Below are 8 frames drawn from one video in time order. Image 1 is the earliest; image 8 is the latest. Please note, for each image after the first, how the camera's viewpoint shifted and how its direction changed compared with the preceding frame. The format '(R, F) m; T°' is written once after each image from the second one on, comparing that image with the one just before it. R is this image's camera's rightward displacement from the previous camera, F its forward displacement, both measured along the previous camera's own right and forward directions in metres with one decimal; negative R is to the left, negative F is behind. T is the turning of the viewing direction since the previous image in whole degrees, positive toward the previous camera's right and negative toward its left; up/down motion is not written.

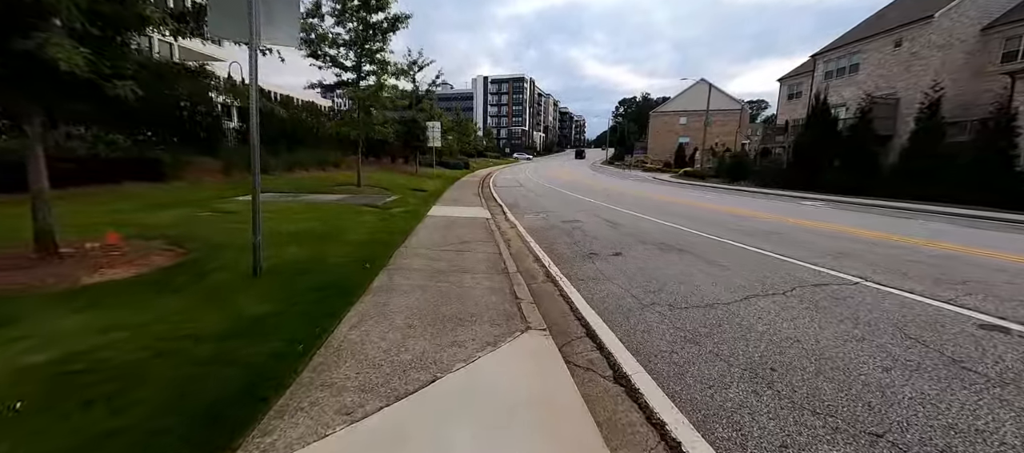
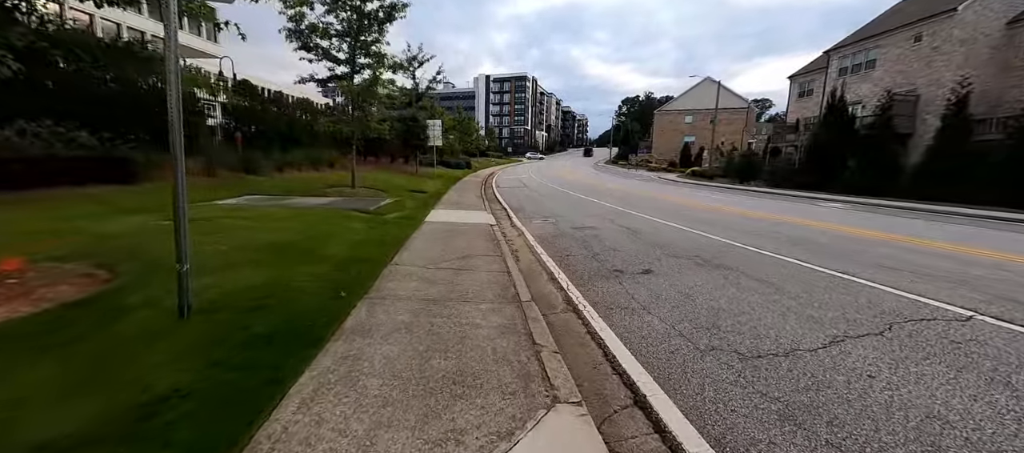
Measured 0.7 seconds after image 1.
(-0.1, +1.1) m; 0°
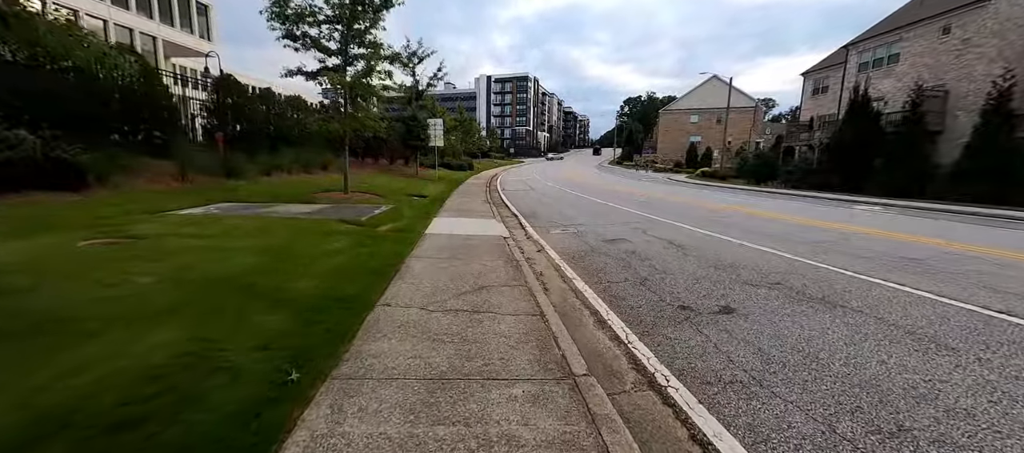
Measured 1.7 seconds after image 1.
(-0.3, +1.6) m; 0°
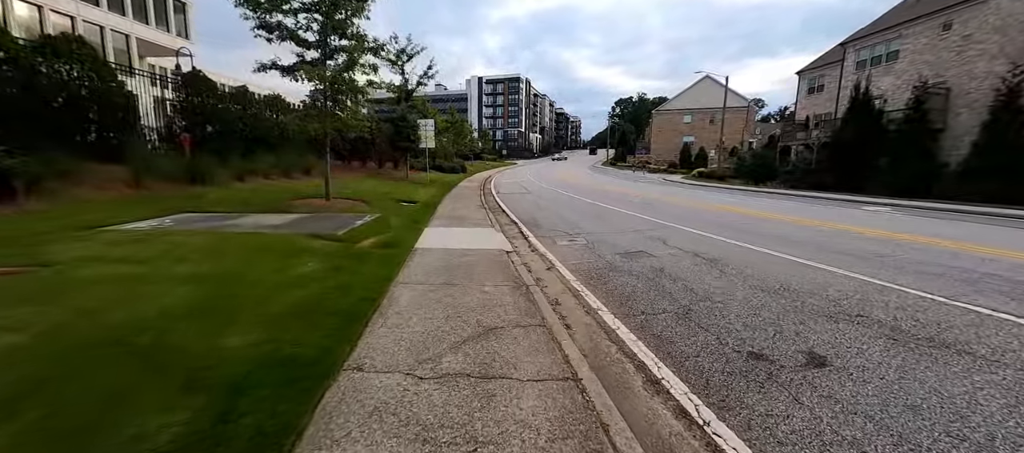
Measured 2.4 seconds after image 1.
(-0.2, +1.2) m; +1°
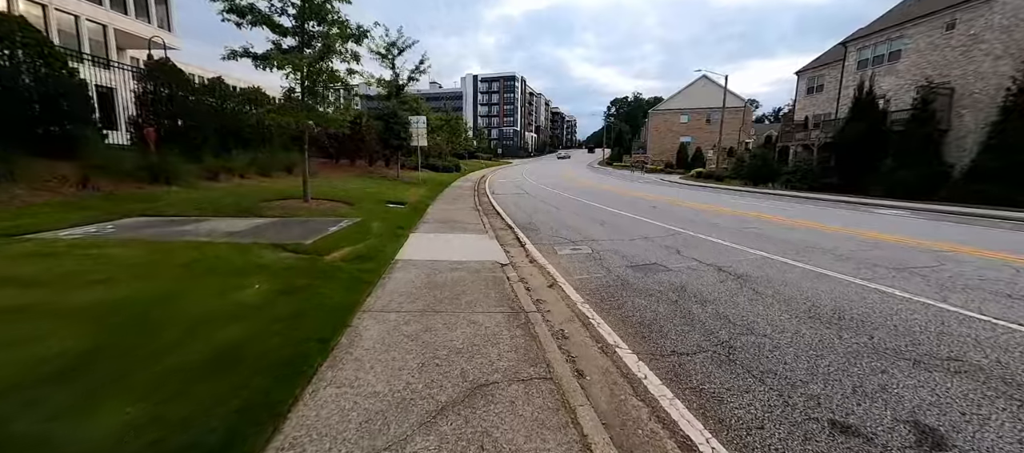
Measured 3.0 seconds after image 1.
(0.0, +1.0) m; +1°
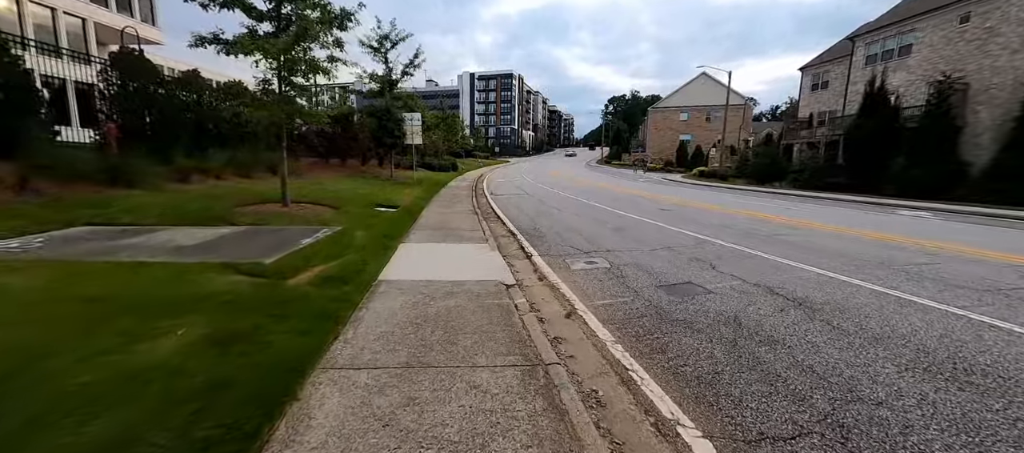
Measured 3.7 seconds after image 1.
(-0.1, +1.1) m; 0°
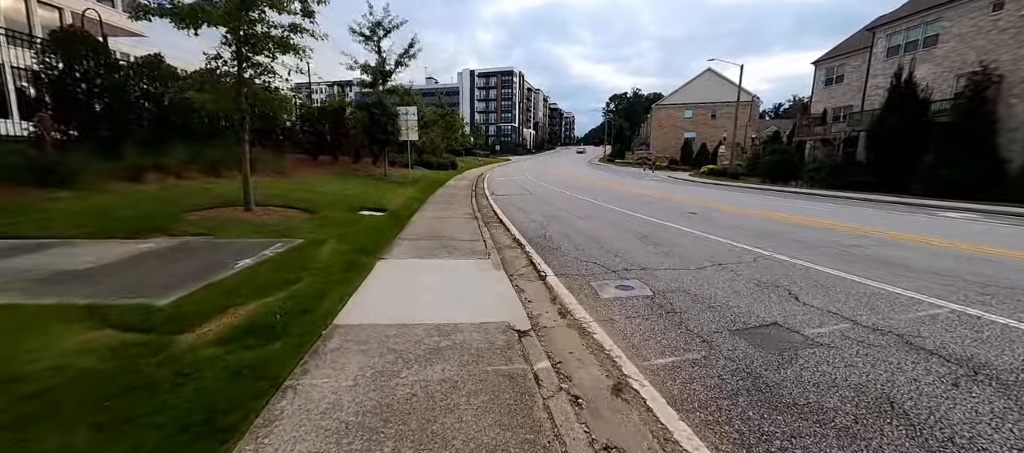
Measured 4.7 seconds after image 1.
(-0.1, +1.7) m; 0°
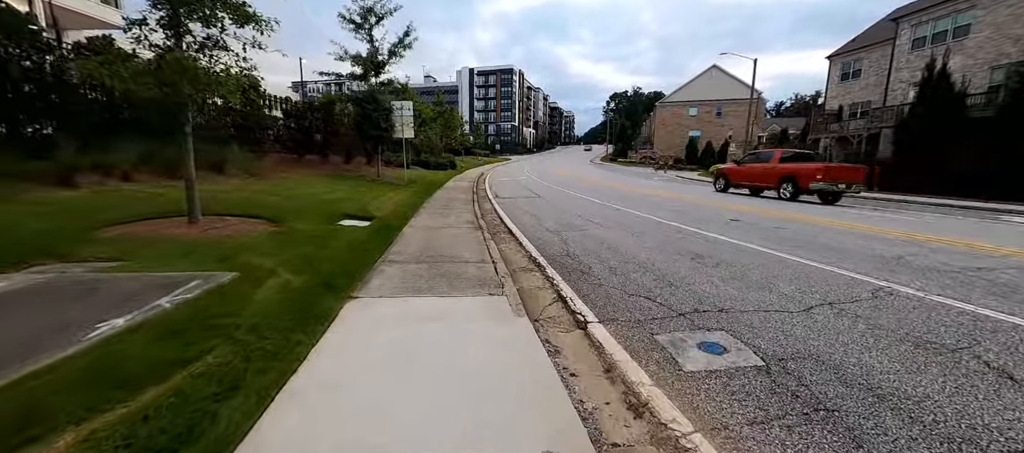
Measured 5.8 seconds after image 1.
(-0.3, +1.8) m; 0°
